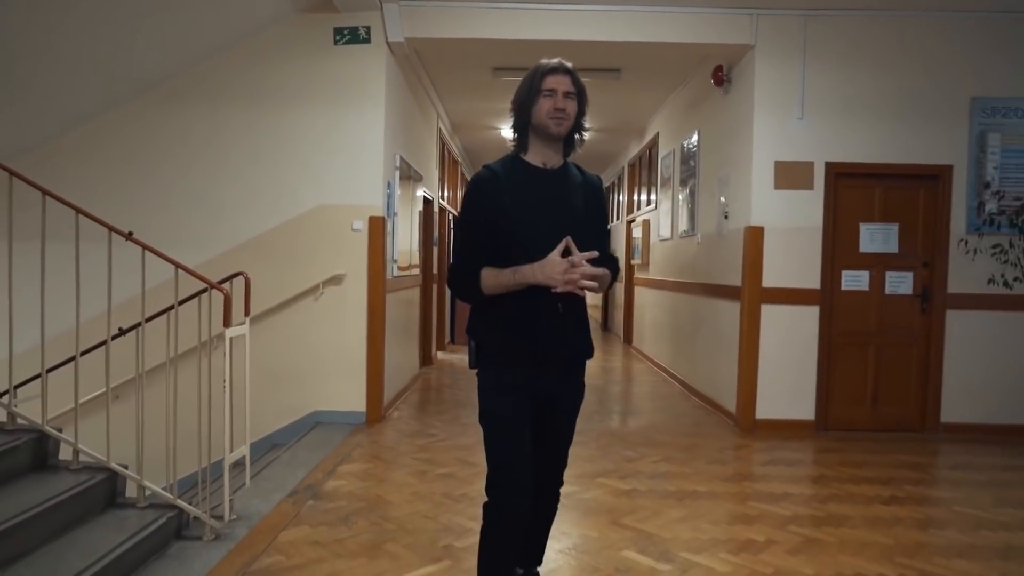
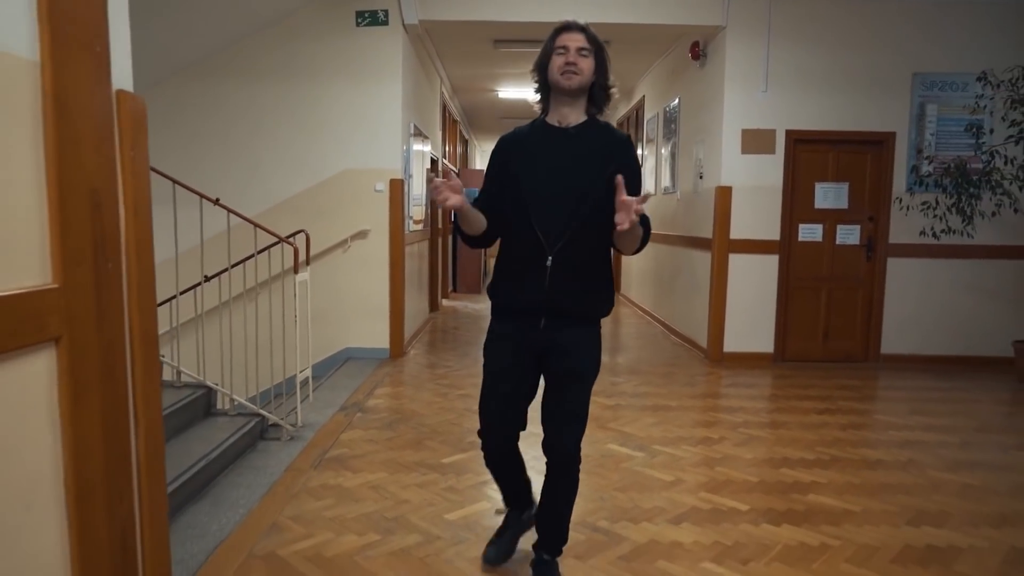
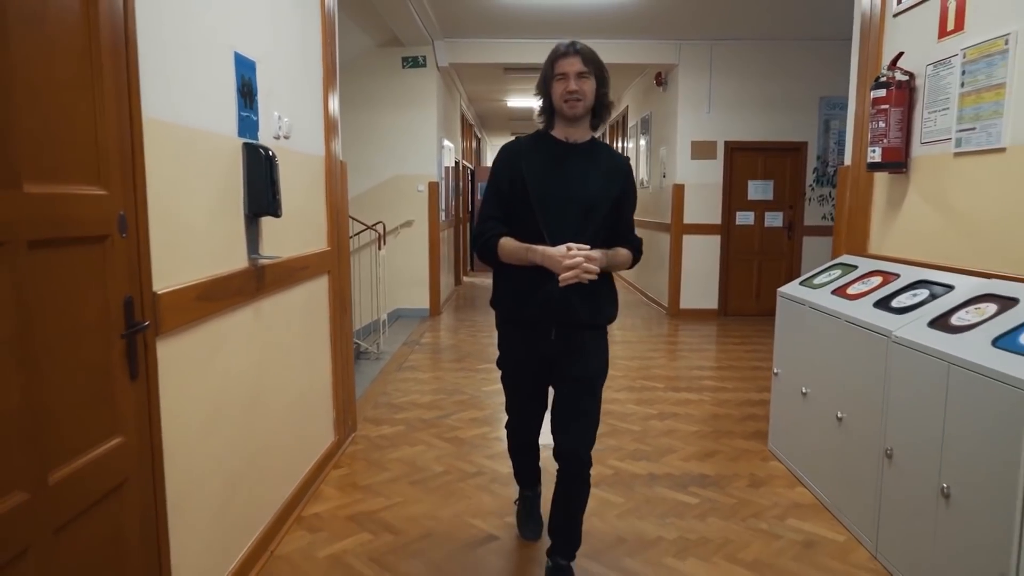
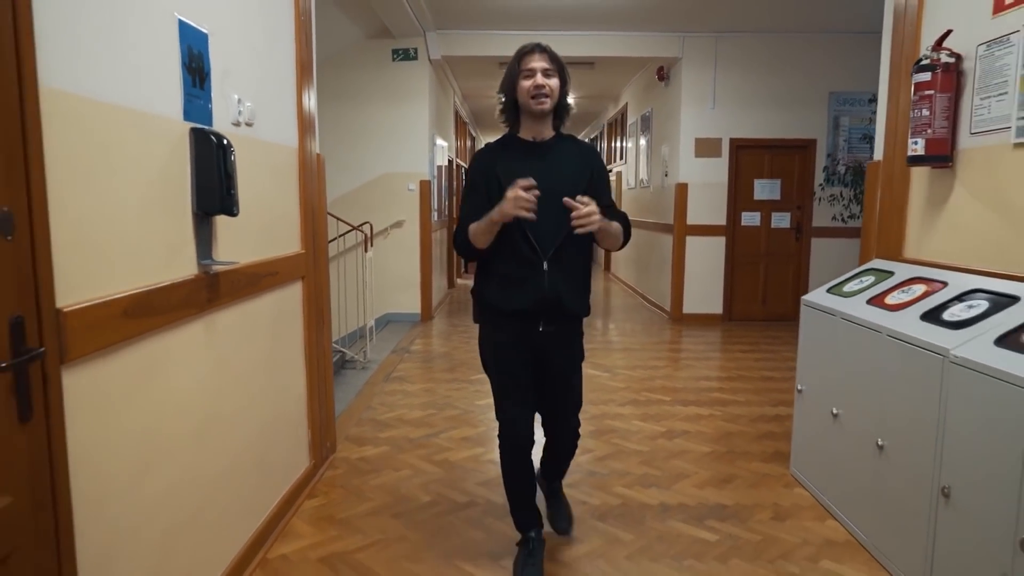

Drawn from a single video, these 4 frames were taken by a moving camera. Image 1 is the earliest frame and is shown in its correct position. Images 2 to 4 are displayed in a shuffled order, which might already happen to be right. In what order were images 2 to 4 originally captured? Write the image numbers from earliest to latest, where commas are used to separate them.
2, 4, 3
